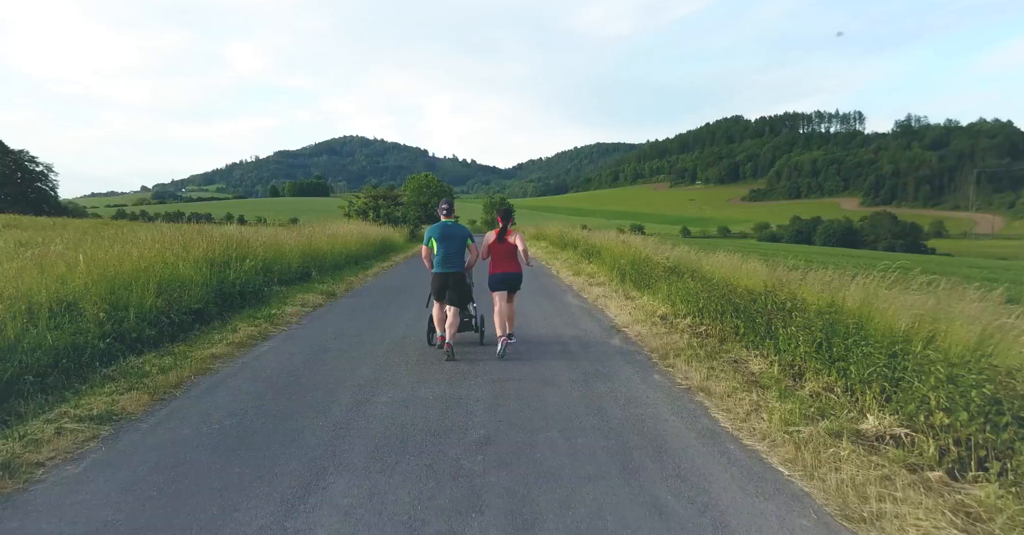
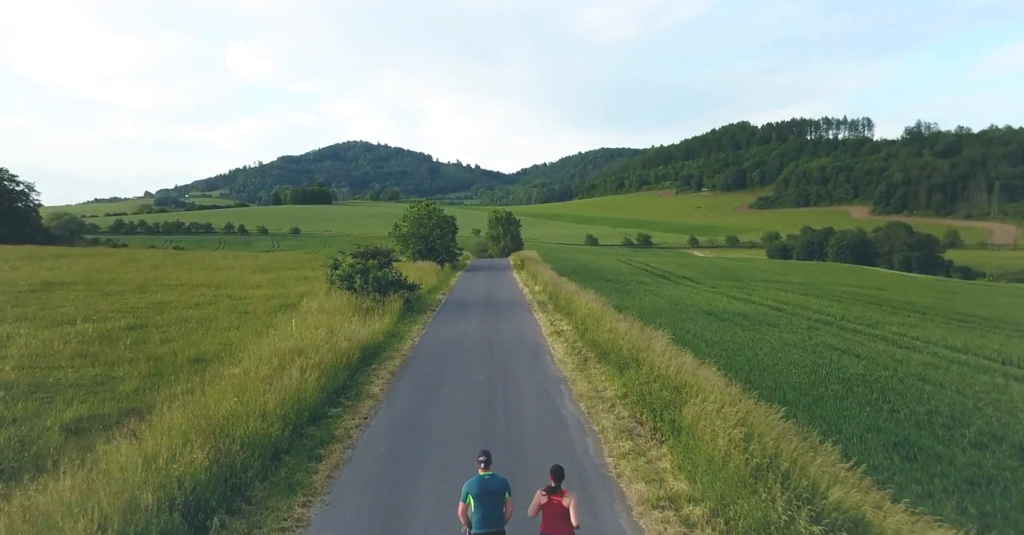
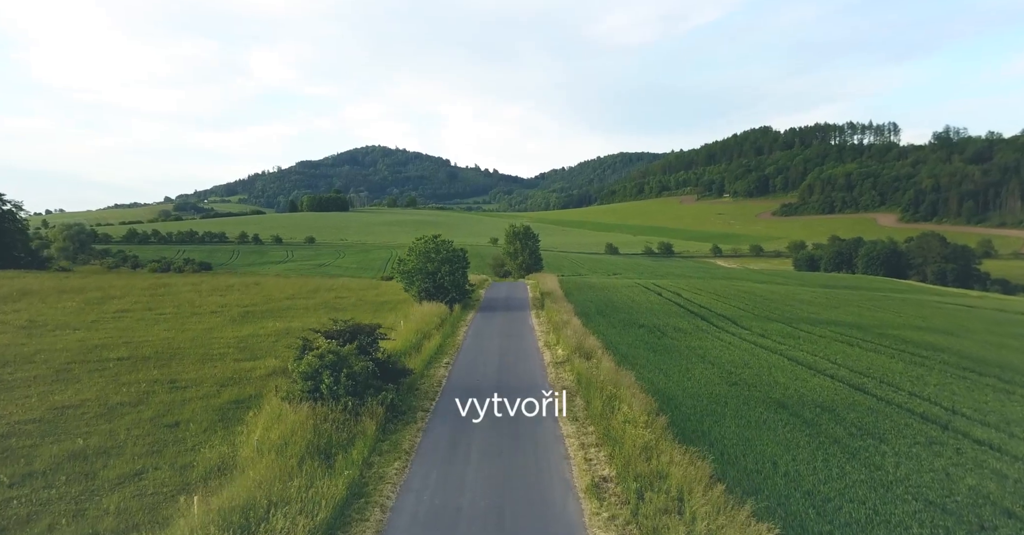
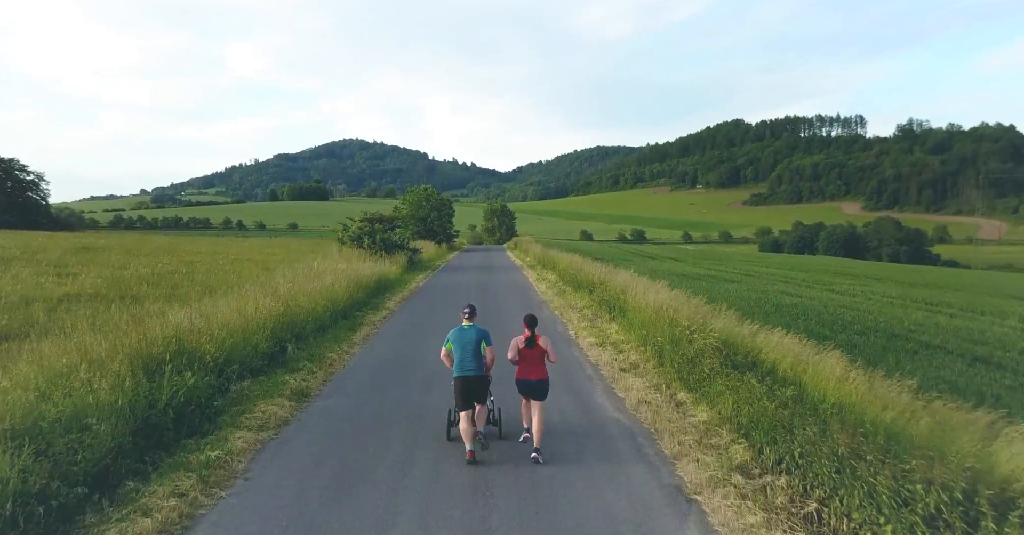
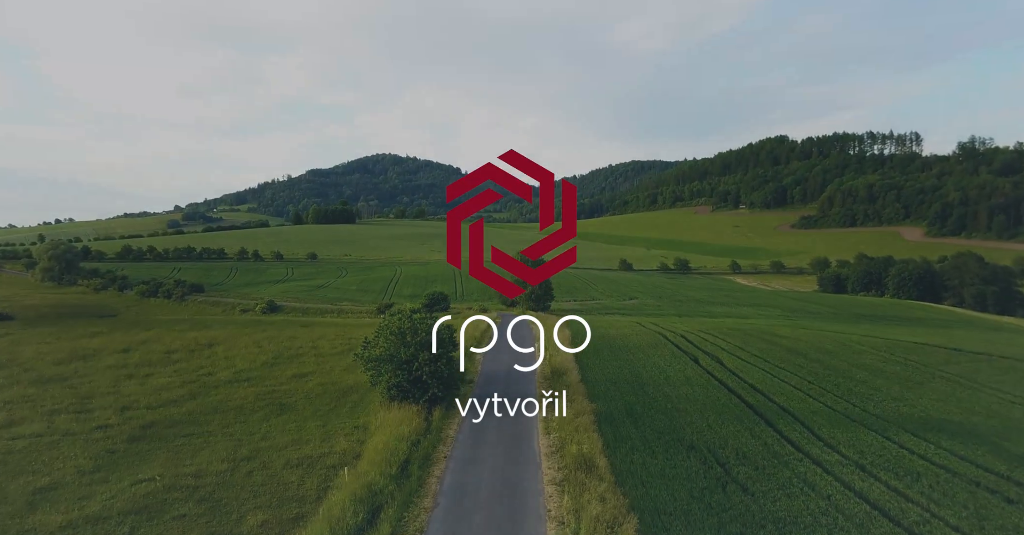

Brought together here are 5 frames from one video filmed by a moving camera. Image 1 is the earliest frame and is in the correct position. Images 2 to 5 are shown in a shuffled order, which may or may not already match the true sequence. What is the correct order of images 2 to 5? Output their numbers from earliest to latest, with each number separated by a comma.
4, 2, 3, 5
